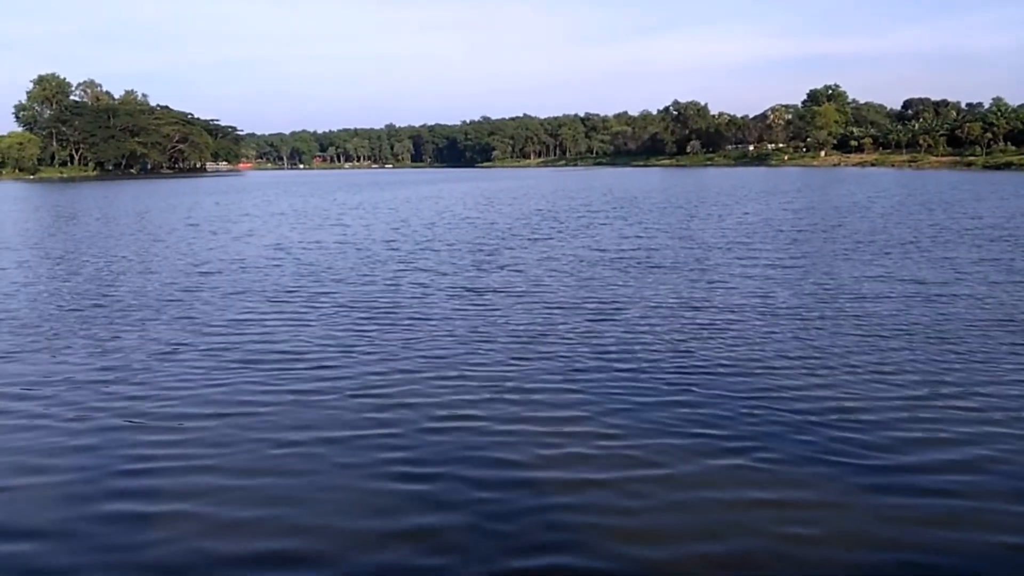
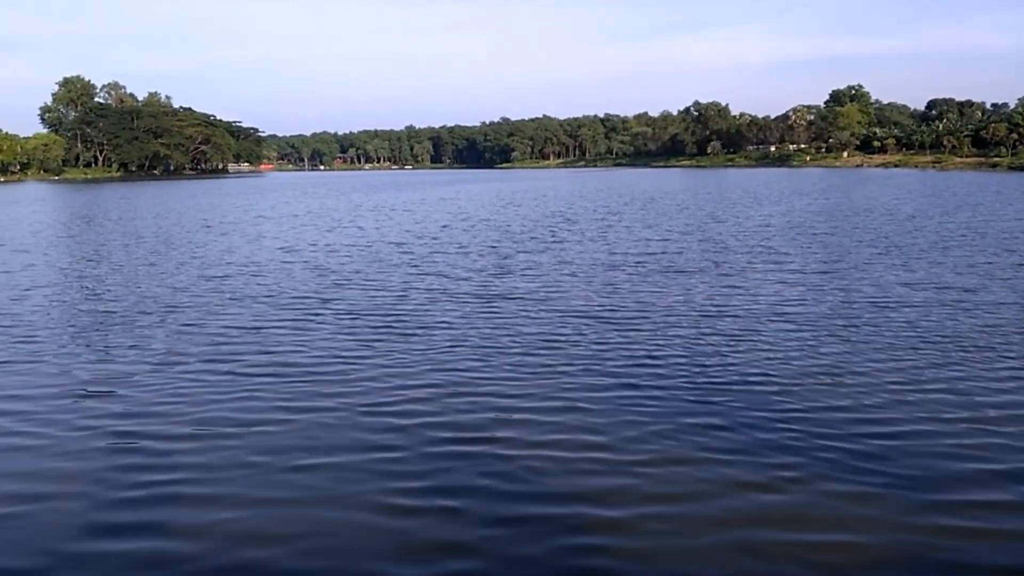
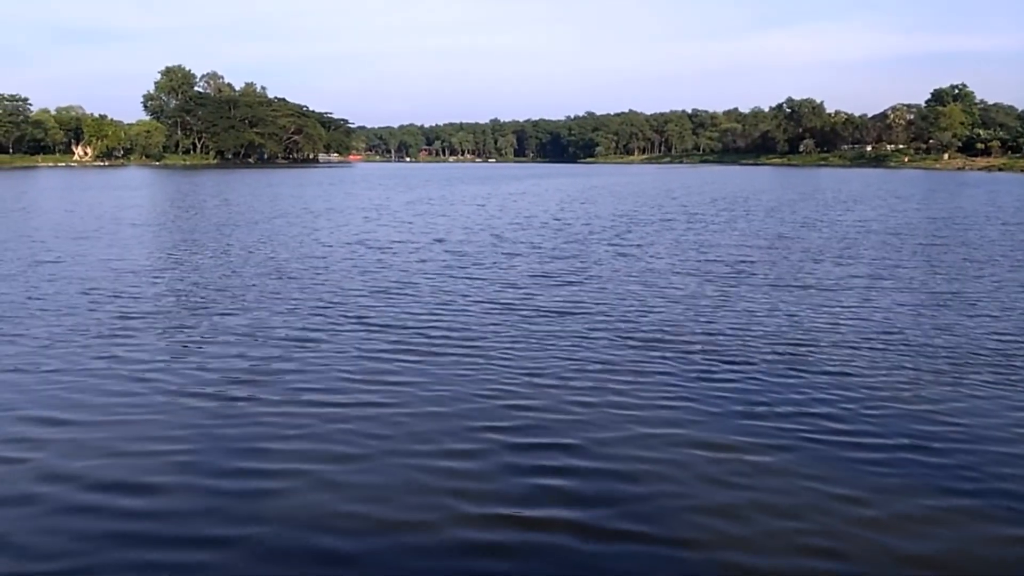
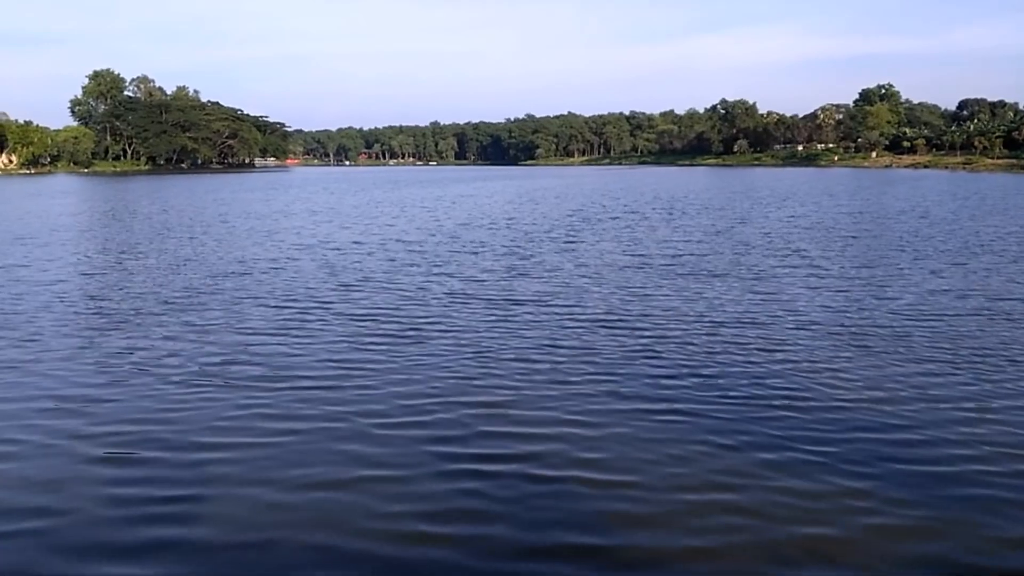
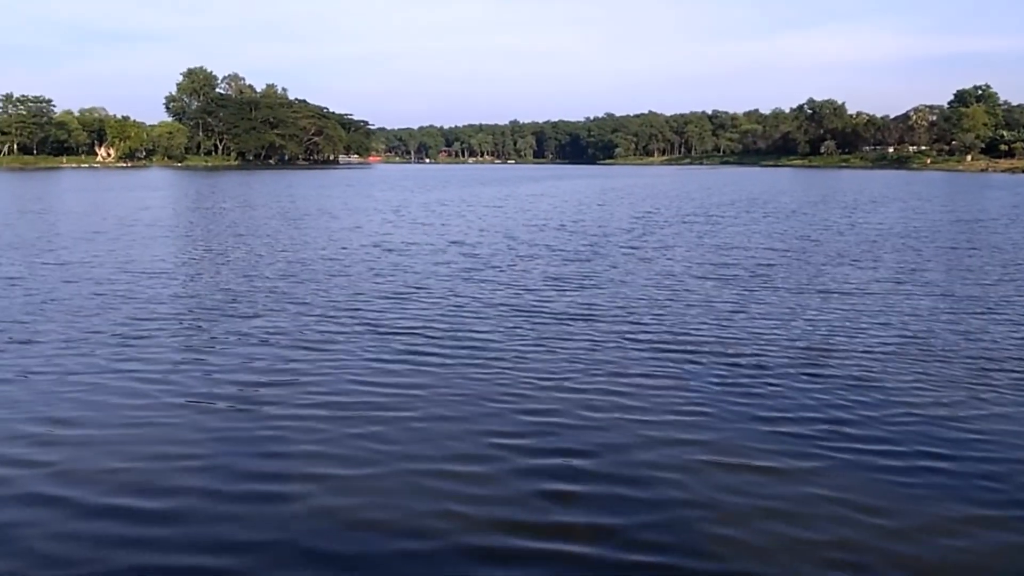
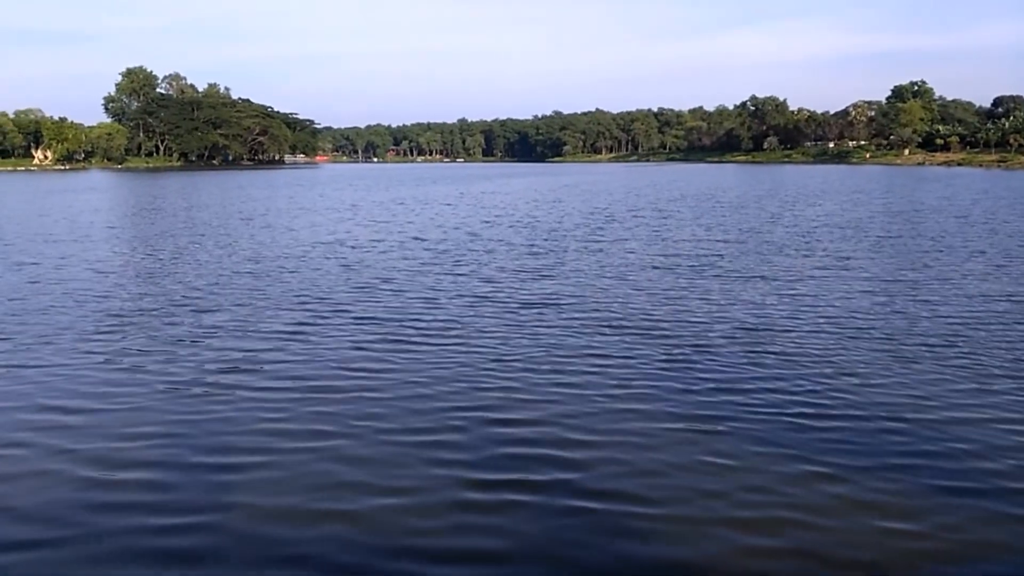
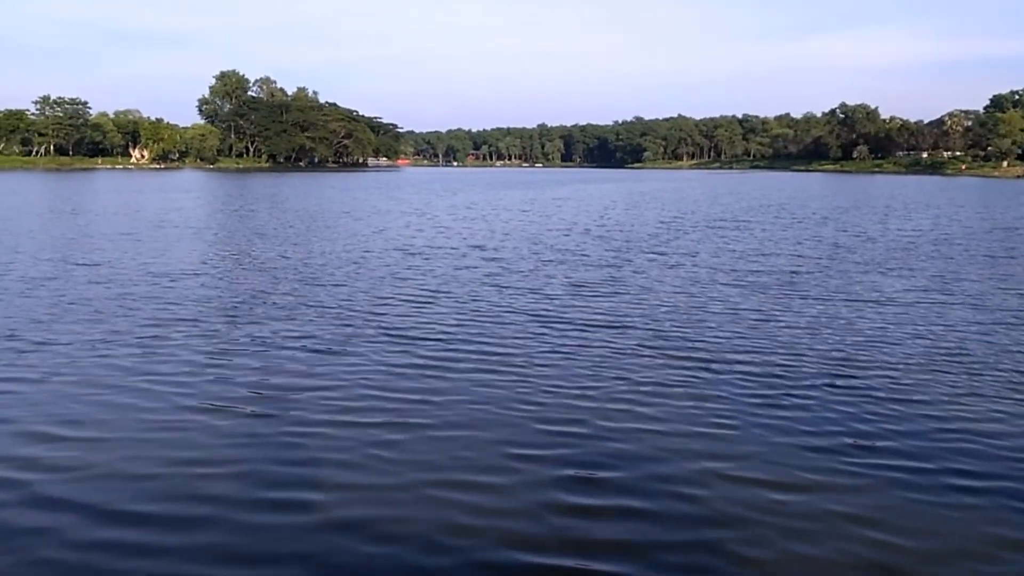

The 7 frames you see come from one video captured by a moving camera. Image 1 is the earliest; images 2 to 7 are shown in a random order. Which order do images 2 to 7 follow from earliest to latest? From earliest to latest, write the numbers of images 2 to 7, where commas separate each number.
2, 4, 6, 3, 5, 7
